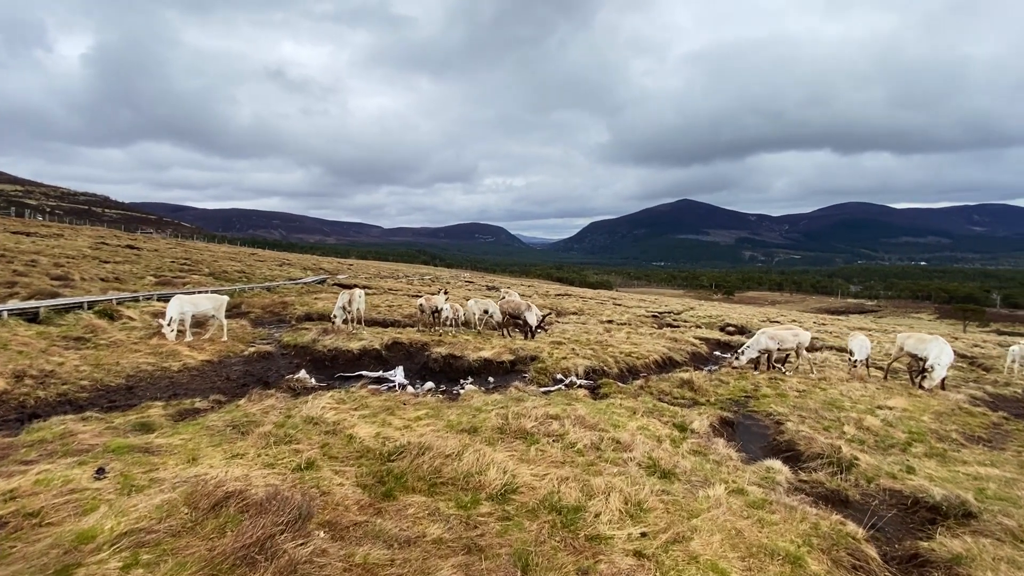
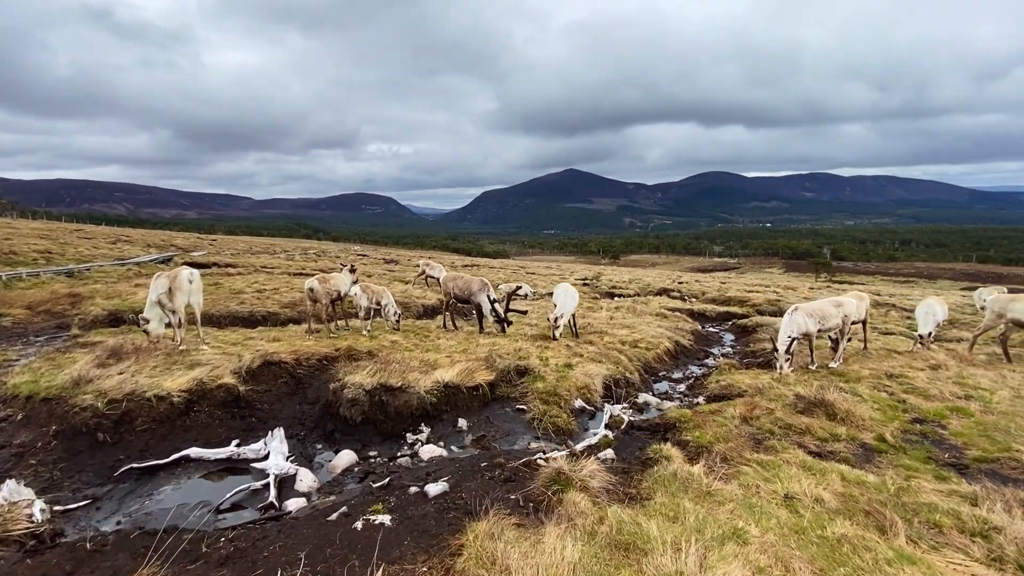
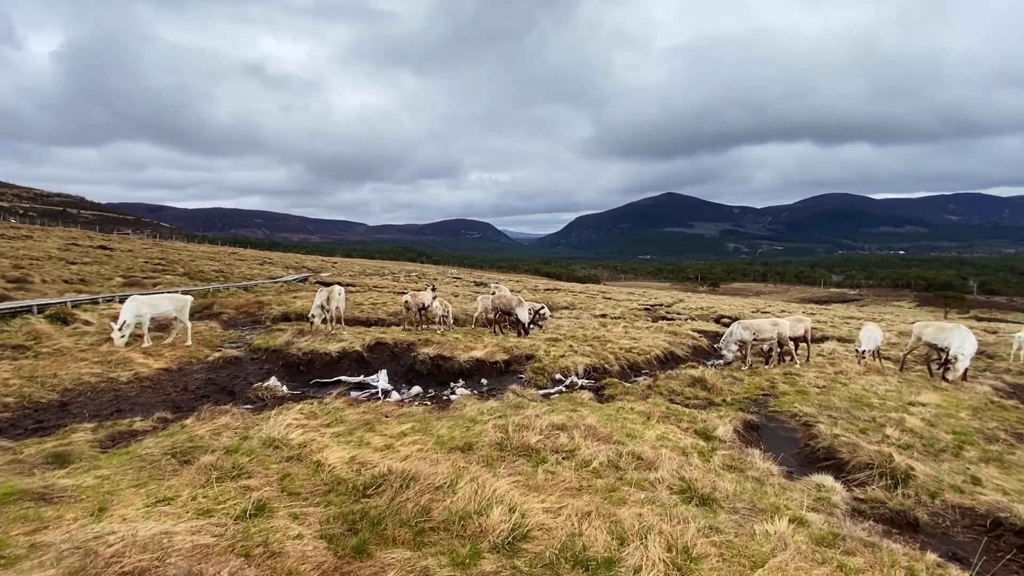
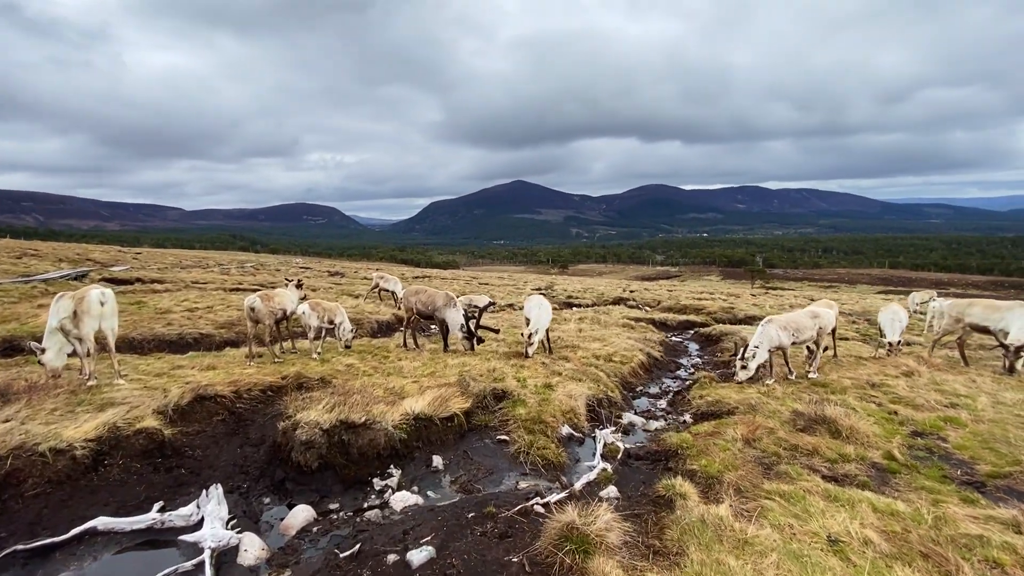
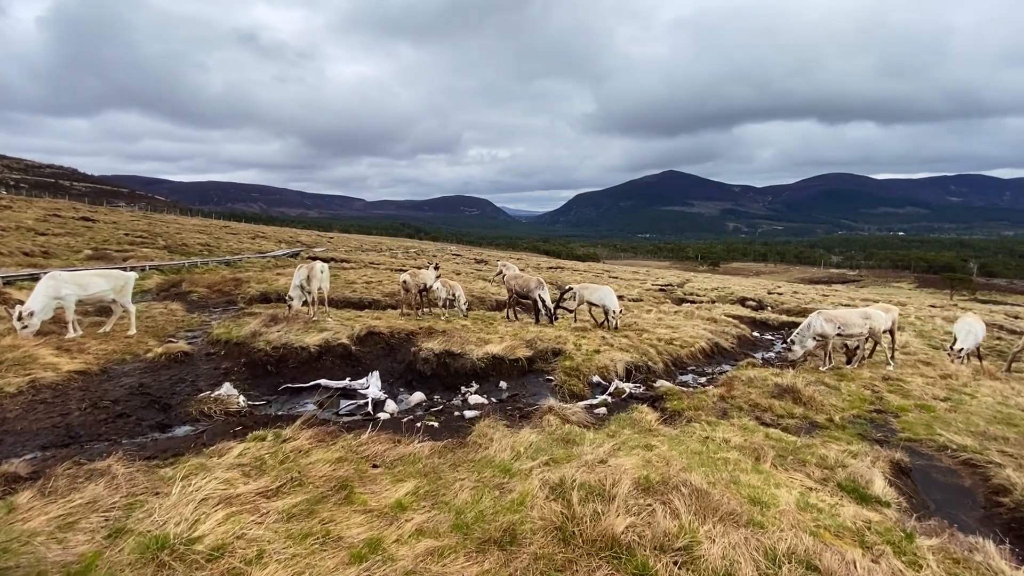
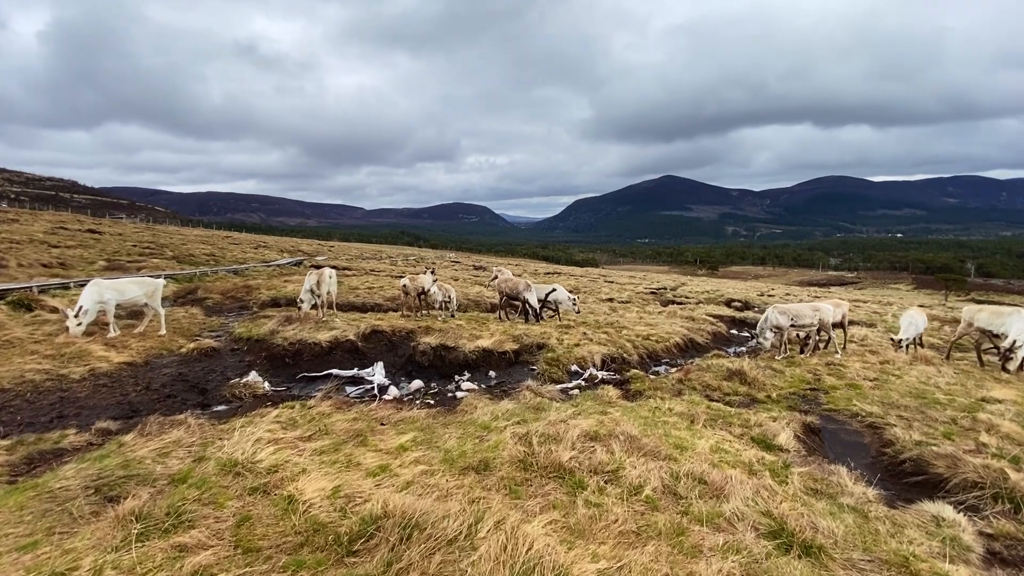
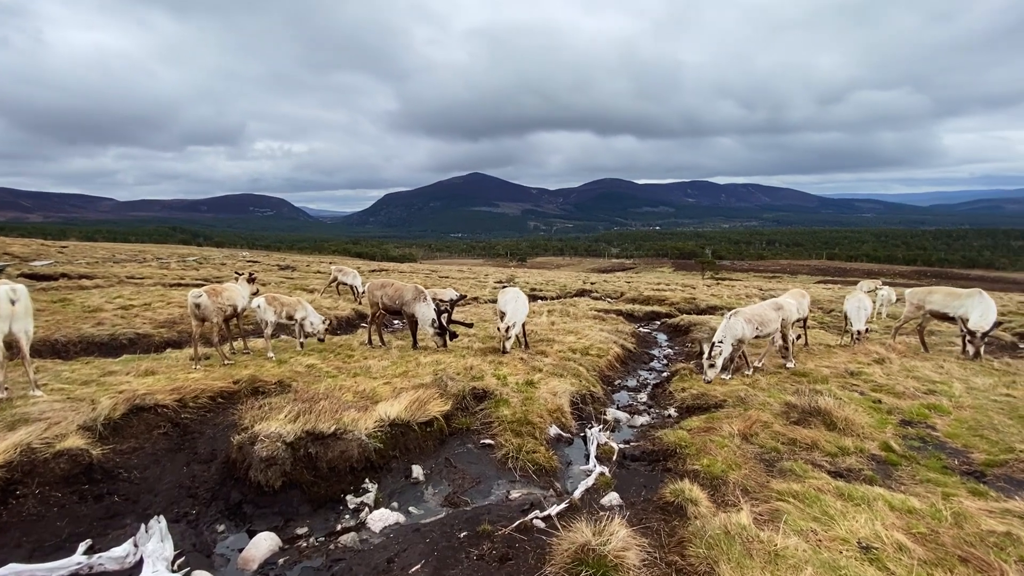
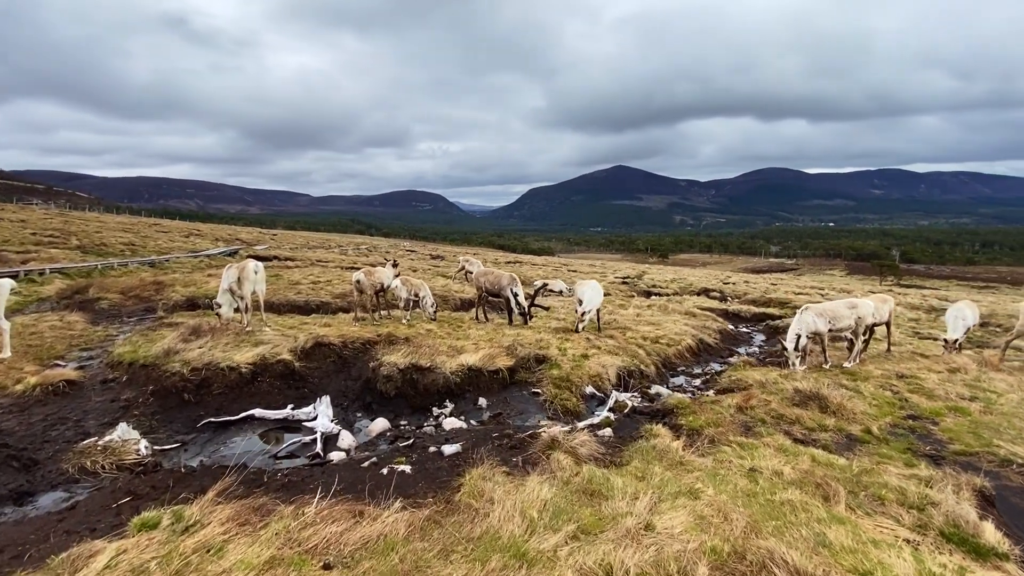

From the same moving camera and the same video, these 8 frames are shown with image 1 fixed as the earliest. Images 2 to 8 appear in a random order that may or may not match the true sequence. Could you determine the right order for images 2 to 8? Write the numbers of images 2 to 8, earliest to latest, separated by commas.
3, 6, 5, 8, 2, 4, 7
